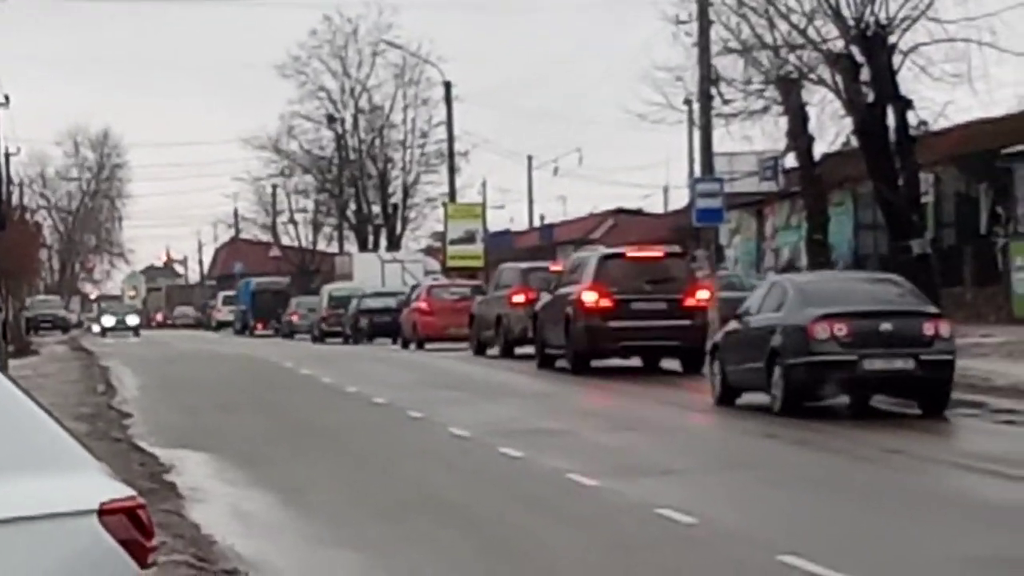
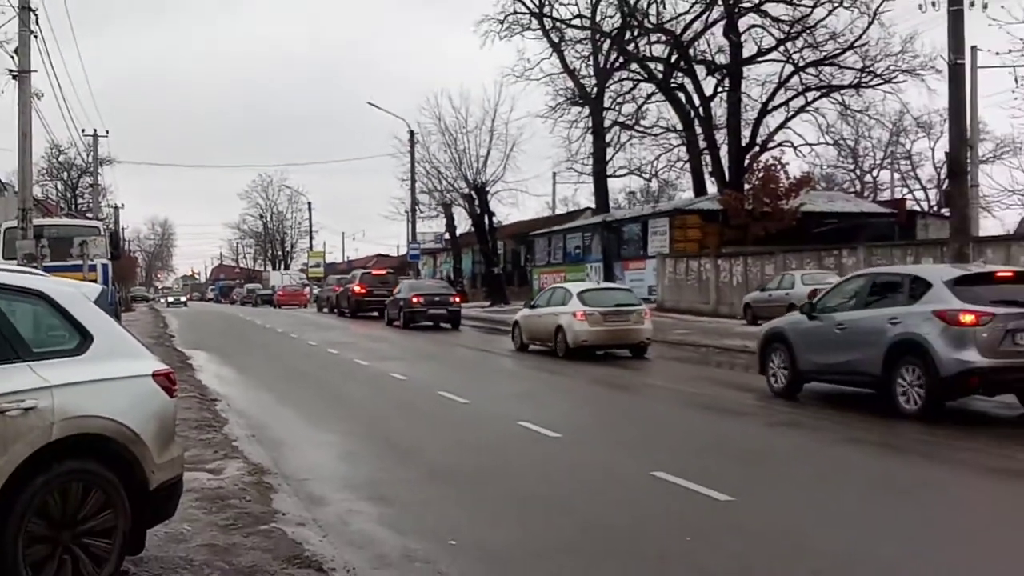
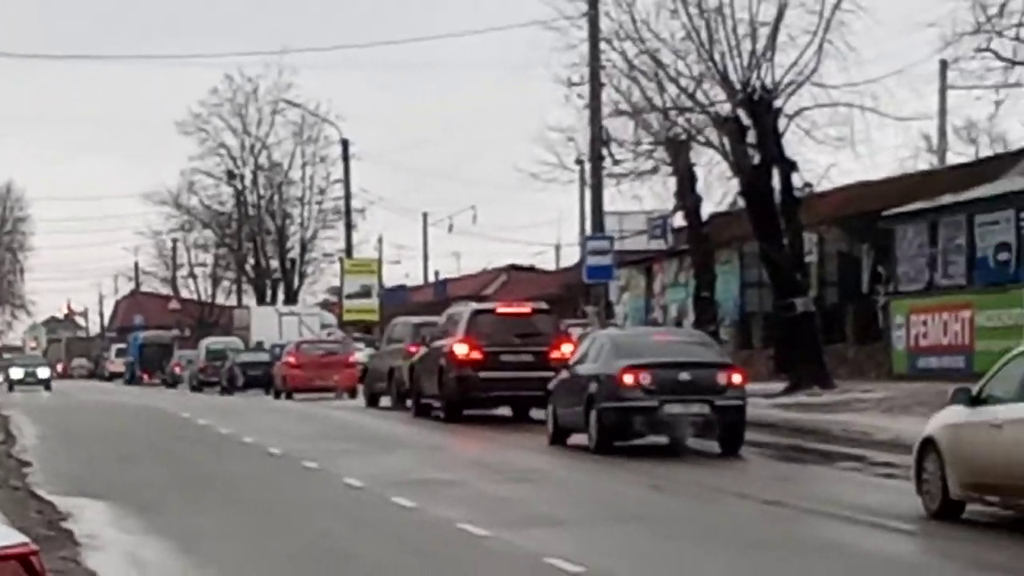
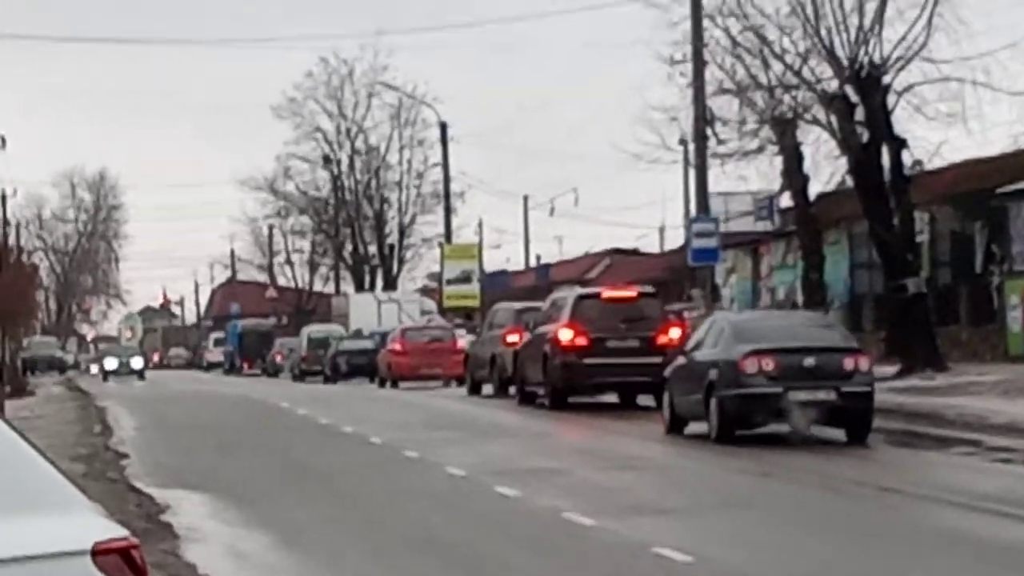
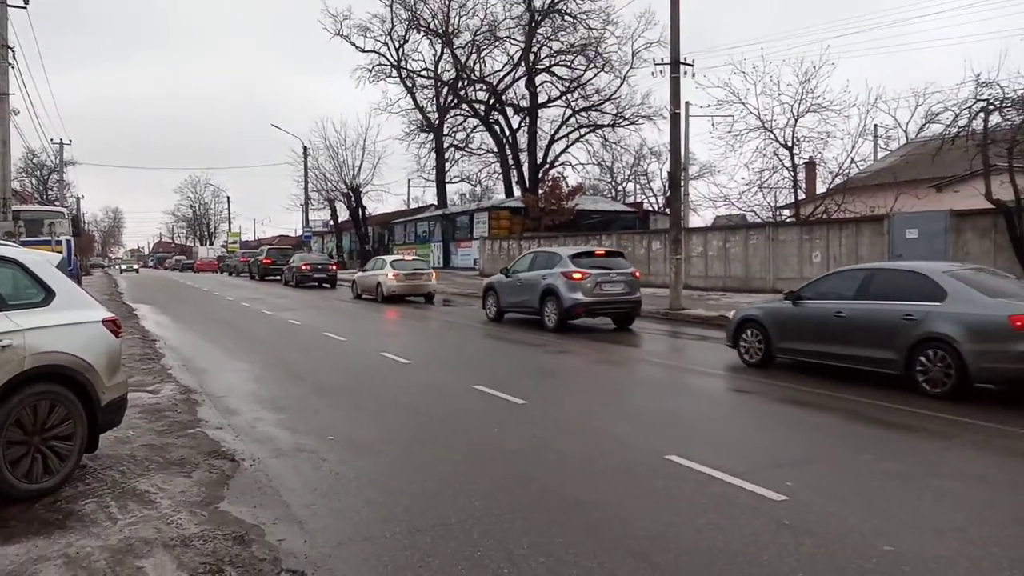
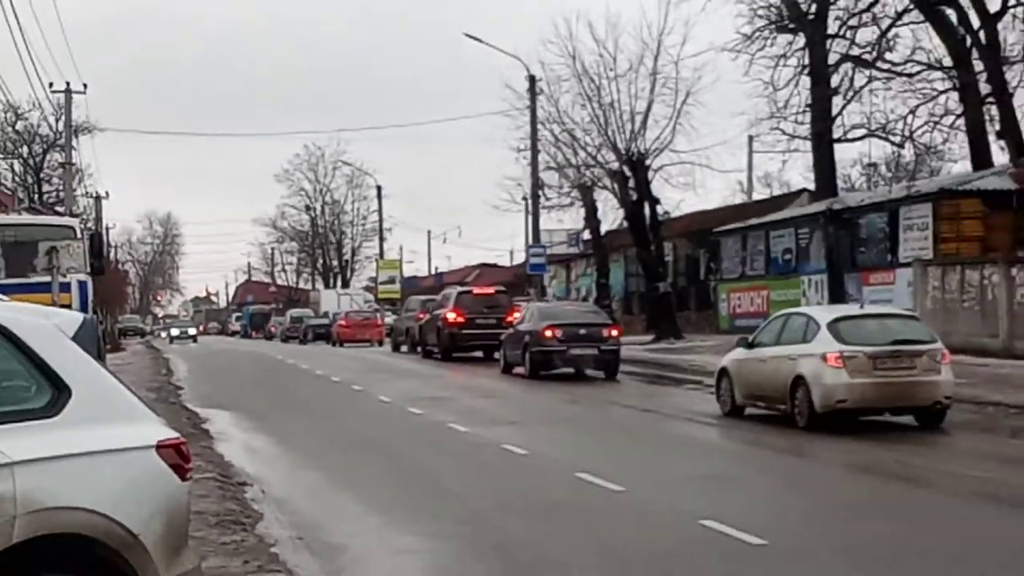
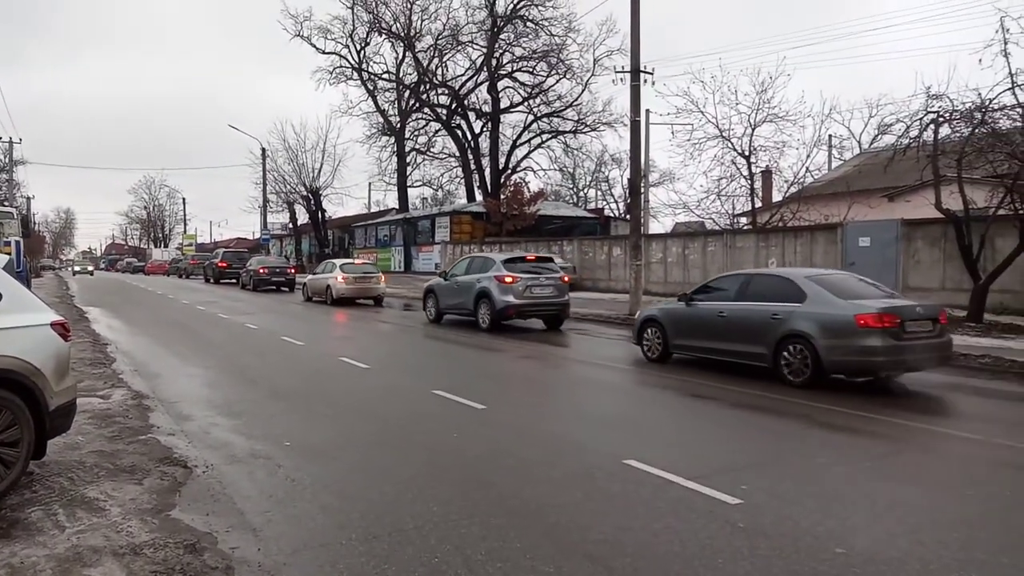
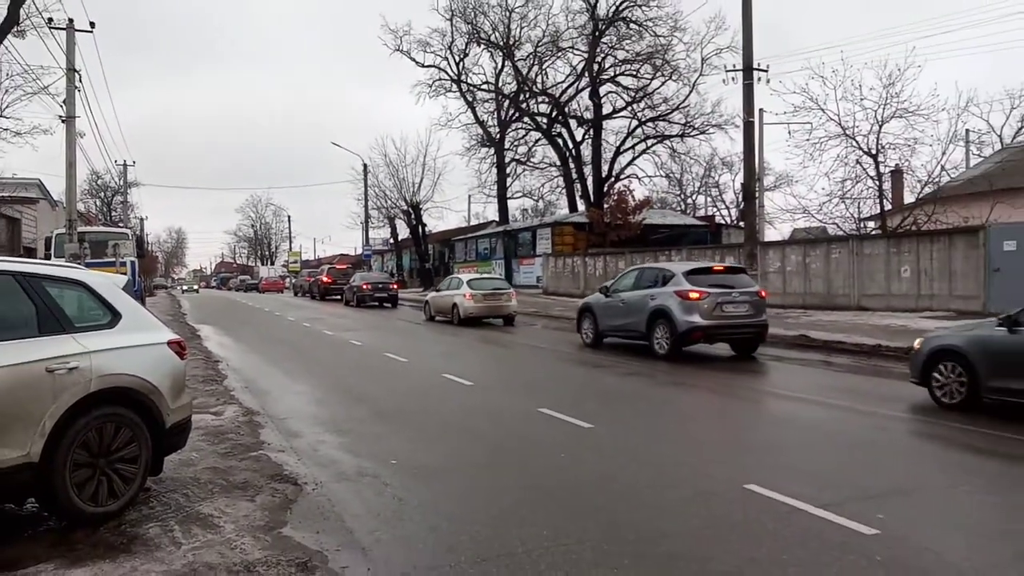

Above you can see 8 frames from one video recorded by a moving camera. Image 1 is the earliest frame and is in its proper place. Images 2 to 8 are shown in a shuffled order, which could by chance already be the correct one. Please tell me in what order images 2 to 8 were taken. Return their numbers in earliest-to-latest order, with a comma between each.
4, 3, 6, 2, 8, 5, 7
